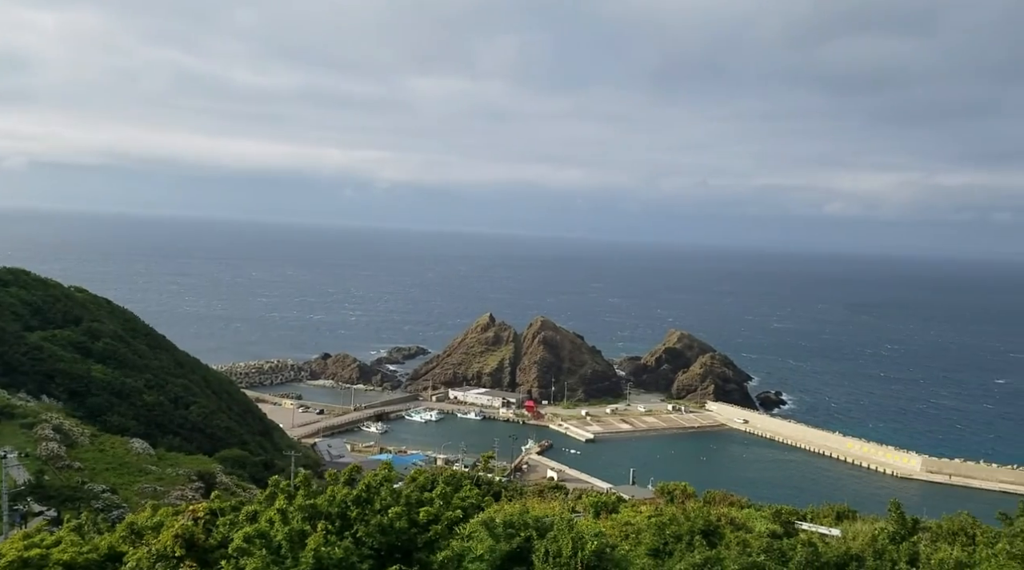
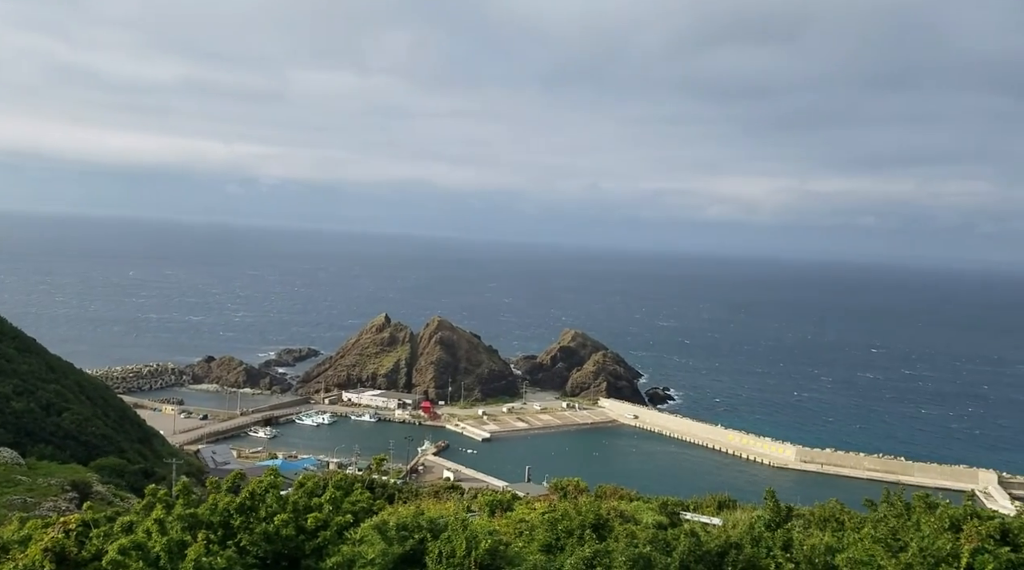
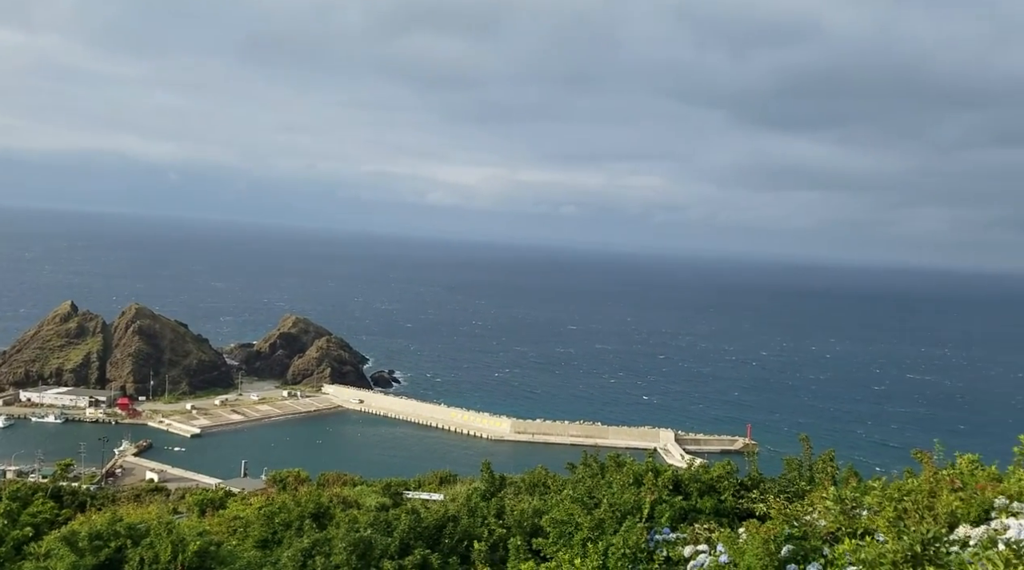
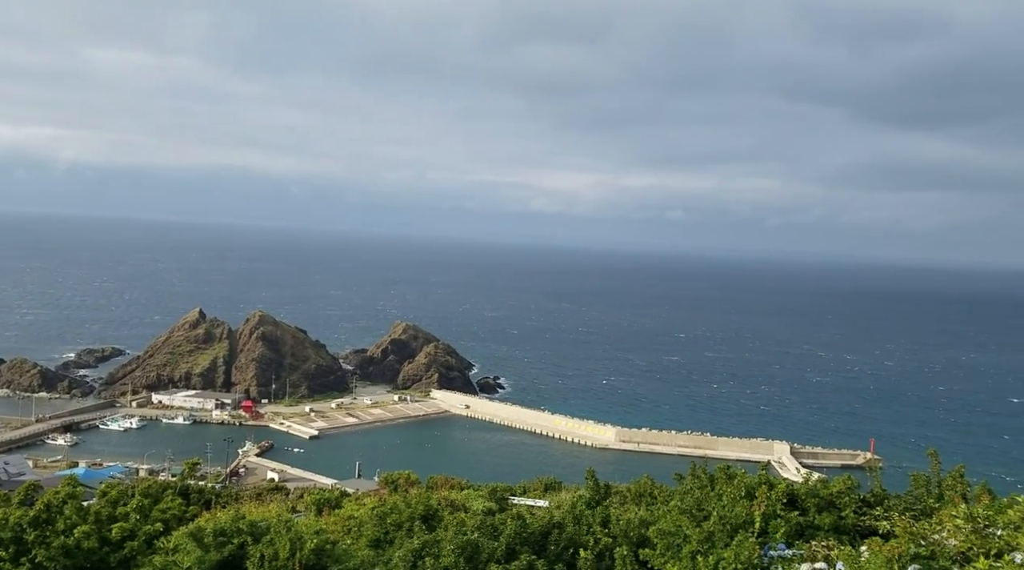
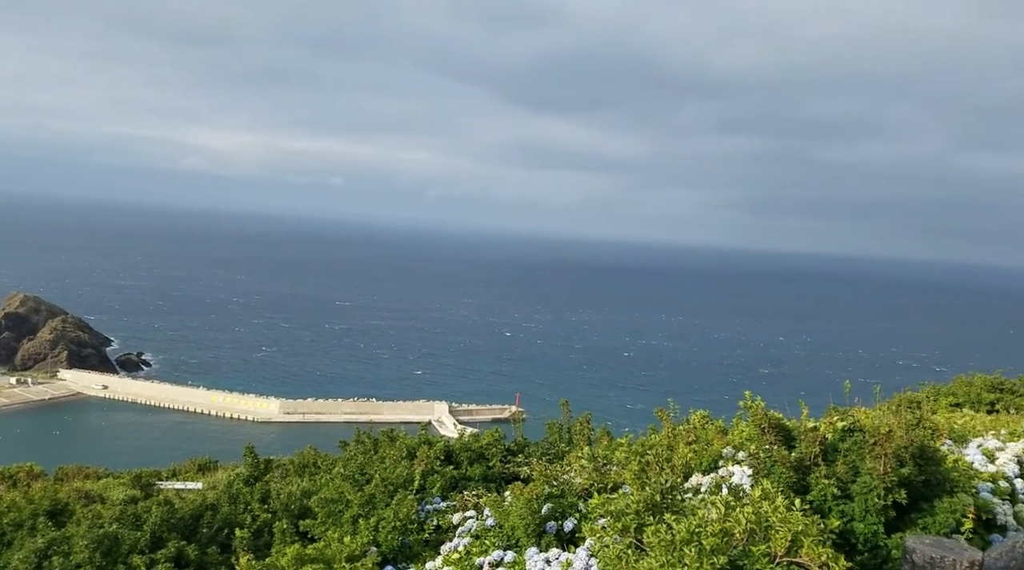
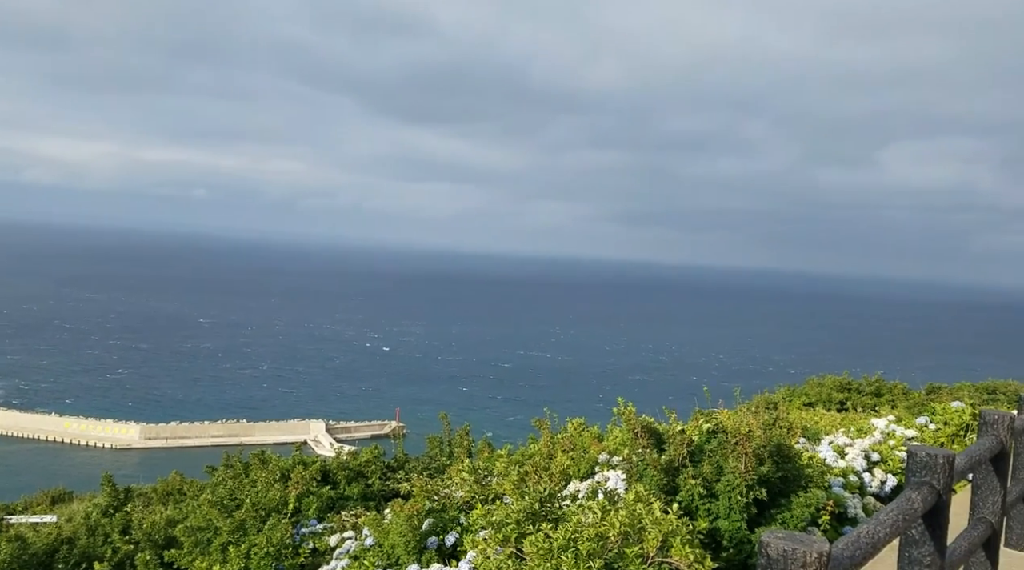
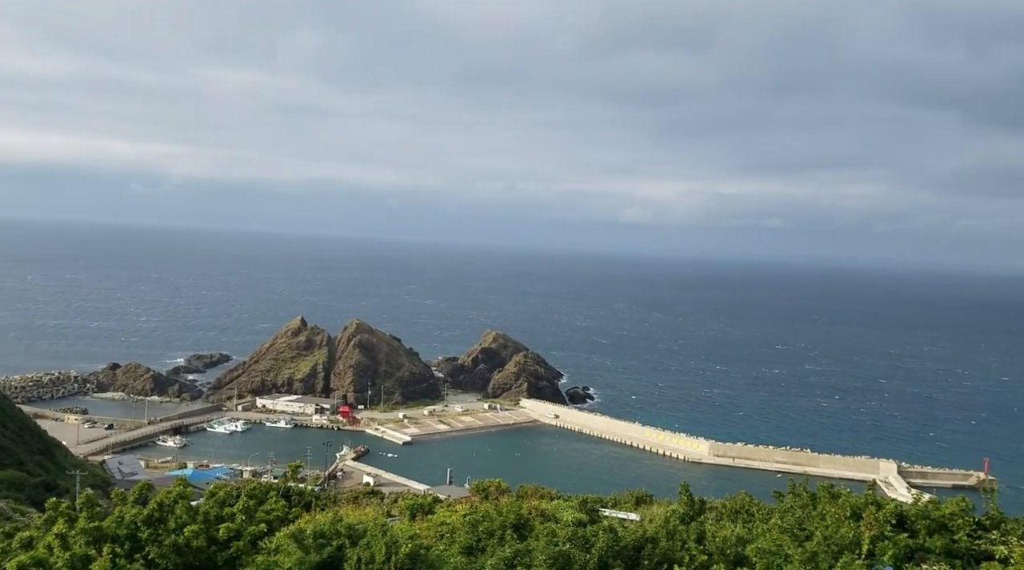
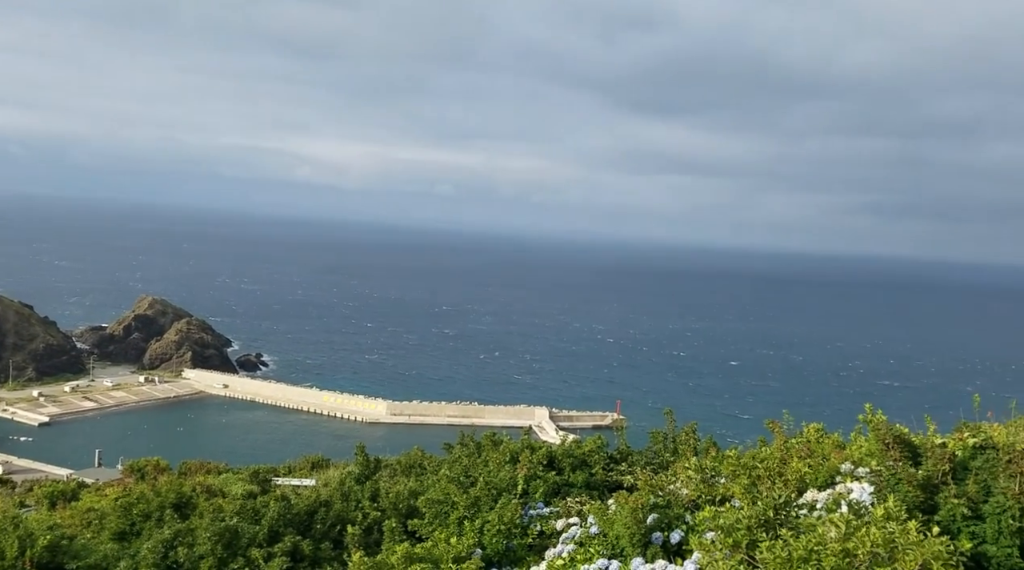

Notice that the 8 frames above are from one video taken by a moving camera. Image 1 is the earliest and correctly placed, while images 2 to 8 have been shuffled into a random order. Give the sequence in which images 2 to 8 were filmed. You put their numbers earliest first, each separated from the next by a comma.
2, 7, 4, 3, 8, 5, 6
